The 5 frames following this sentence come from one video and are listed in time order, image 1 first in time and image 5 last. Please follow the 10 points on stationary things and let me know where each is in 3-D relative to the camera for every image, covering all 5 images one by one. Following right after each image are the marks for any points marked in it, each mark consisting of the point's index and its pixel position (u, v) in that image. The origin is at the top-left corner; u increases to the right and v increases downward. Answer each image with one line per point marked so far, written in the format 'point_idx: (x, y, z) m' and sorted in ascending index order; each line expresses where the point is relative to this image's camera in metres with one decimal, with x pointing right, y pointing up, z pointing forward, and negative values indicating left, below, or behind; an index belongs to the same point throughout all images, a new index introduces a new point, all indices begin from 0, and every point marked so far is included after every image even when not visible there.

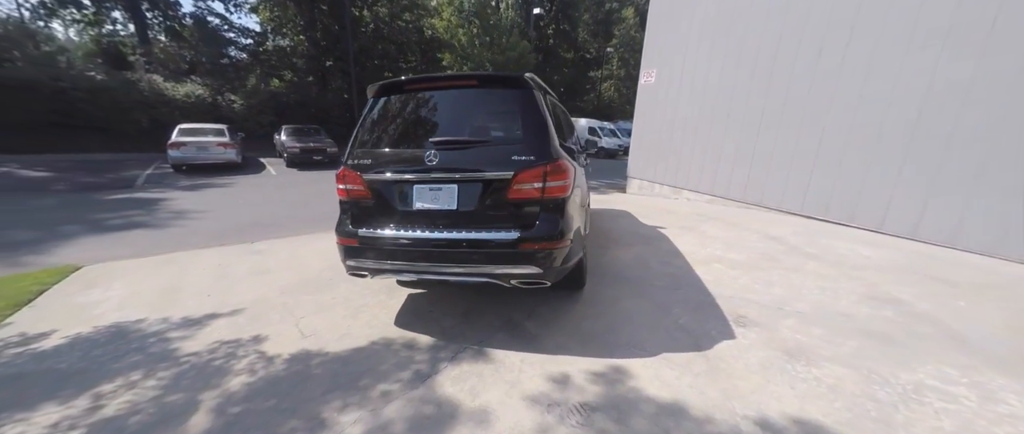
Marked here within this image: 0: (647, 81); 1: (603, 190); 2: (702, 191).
0: (+2.8, +3.1, +8.8) m
1: (+2.1, +0.6, +9.3) m
2: (+3.6, +0.5, +7.7) m
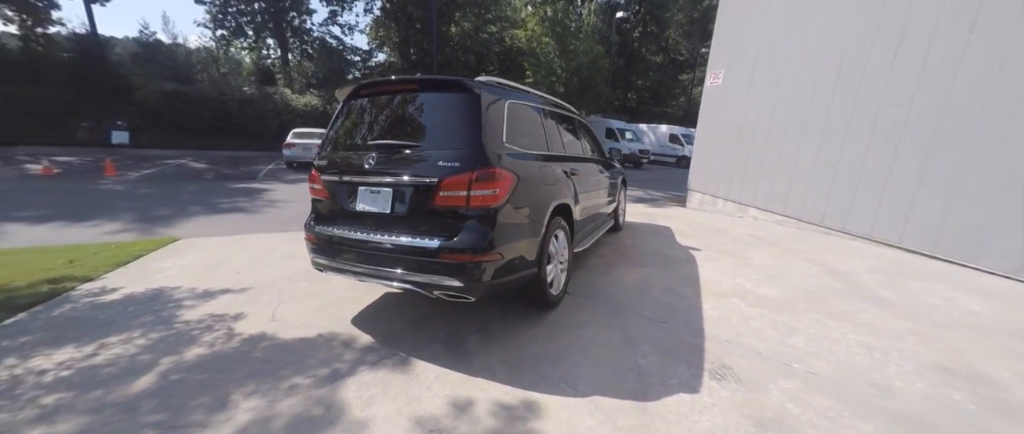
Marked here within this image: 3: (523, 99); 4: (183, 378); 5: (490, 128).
0: (+4.0, +2.7, +7.8) m
1: (+3.2, +0.3, +8.4) m
2: (+4.4, +0.1, +6.5) m
3: (+0.1, +1.0, +3.3) m
4: (-2.1, -1.0, +2.5) m
5: (-0.2, +0.6, +2.7) m
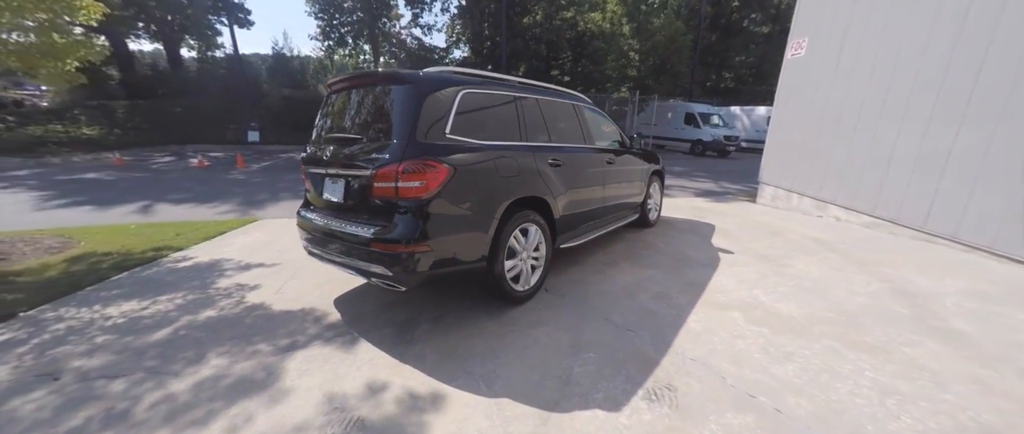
0: (+4.8, +2.8, +6.5) m
1: (+4.2, +0.4, +7.4) m
2: (+4.8, +0.1, +5.2) m
3: (-0.2, +1.1, +3.2) m
4: (-2.5, -0.9, +3.0) m
5: (-0.6, +0.7, +2.7) m
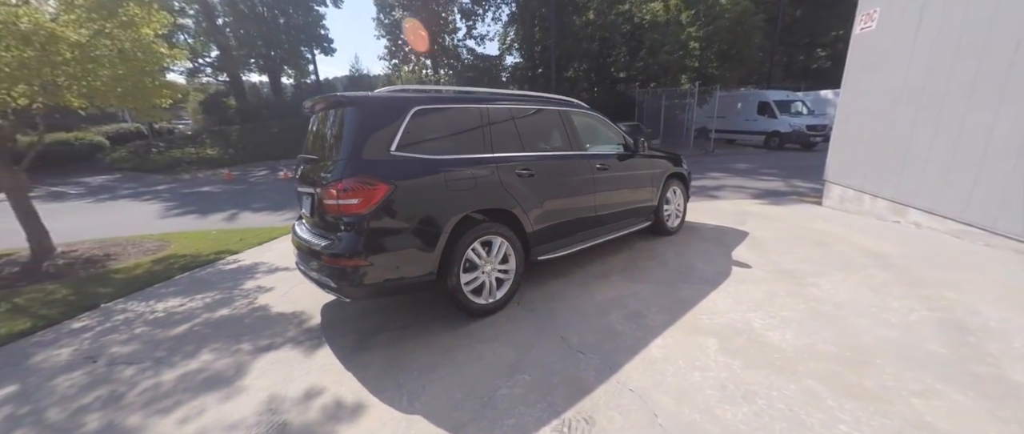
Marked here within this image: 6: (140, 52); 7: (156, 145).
0: (+5.1, +2.7, +5.4) m
1: (+4.7, +0.3, +6.4) m
2: (+4.8, 0.0, +4.1) m
3: (-0.5, +1.0, +3.2) m
4: (-2.8, -1.0, +3.4) m
5: (-1.0, +0.6, +2.7) m
6: (-5.1, +2.3, +5.3) m
7: (-17.0, +3.4, +18.5) m
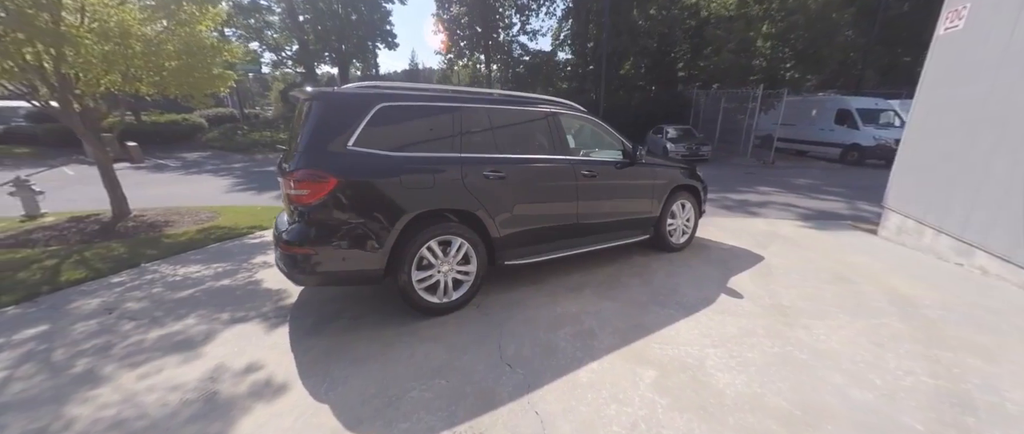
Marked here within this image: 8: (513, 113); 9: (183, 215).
0: (+5.3, +2.3, +4.5) m
1: (+4.8, -0.1, +5.5) m
2: (+4.6, -0.4, +3.3) m
3: (-0.7, +1.0, +3.1) m
4: (-3.1, -0.8, +3.8) m
5: (-1.3, +0.7, +2.8) m
6: (-4.8, +2.7, +6.0) m
7: (-14.3, +4.8, +20.8) m
8: (+0.1, +1.0, +3.5) m
9: (-6.0, 0.0, +7.1) m
